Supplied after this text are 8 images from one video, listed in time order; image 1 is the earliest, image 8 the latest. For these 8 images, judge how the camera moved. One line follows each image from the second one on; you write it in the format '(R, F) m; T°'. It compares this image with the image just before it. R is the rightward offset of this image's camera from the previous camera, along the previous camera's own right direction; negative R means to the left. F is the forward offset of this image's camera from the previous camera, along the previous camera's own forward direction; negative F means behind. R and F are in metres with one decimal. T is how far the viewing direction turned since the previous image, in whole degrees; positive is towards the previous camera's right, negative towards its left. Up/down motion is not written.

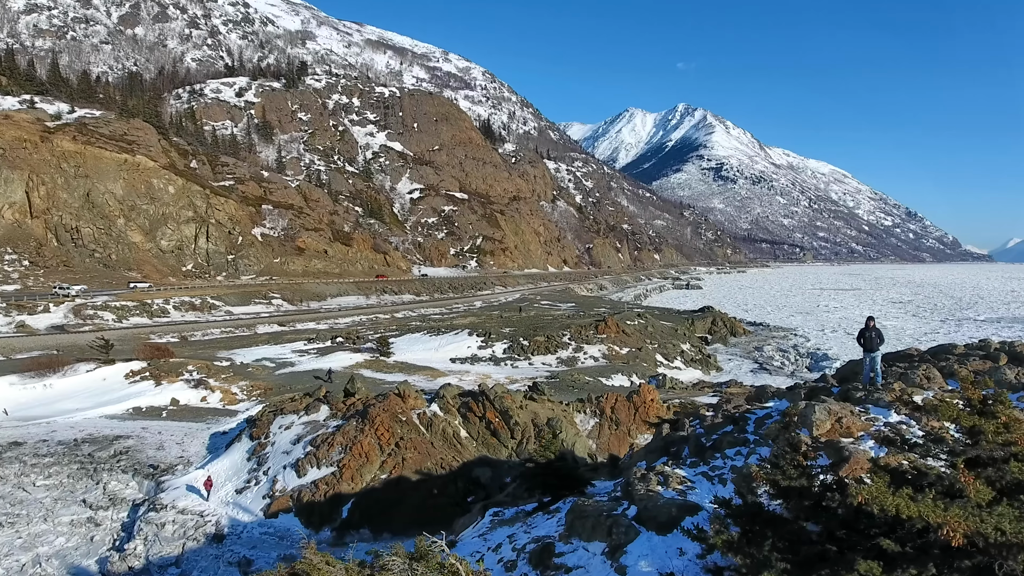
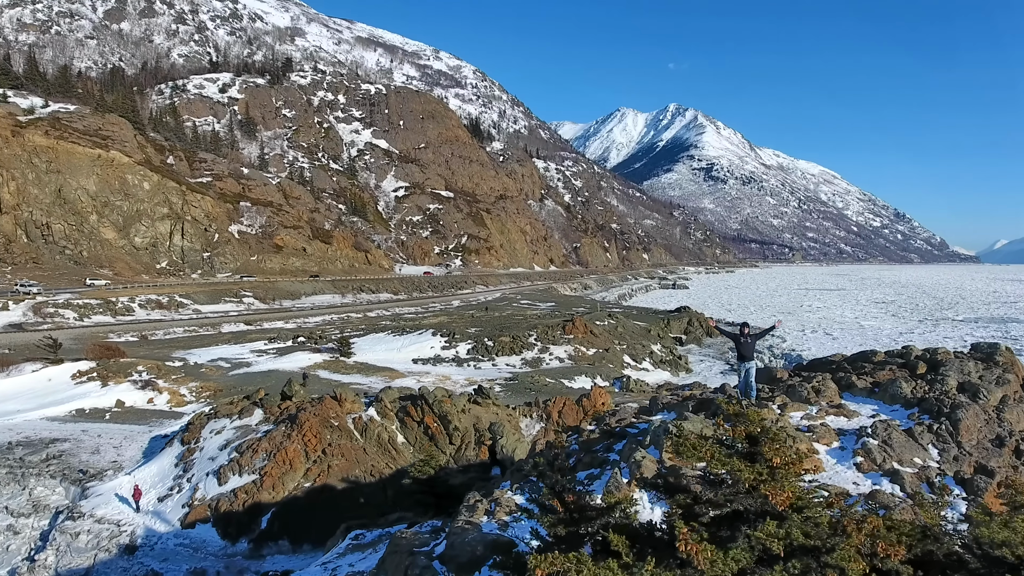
(+1.2, +0.5) m; +1°
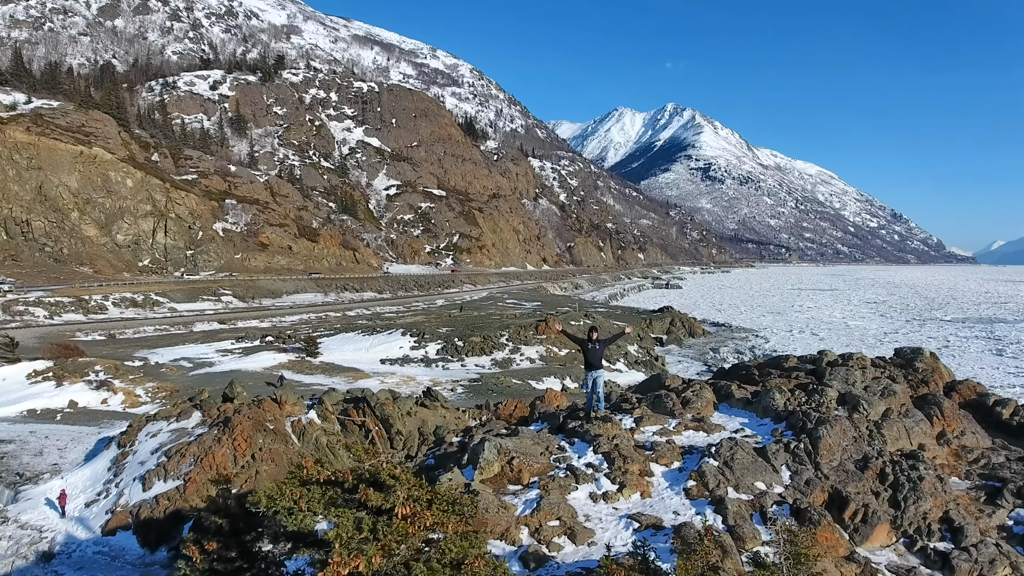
(+1.1, +0.4) m; 0°
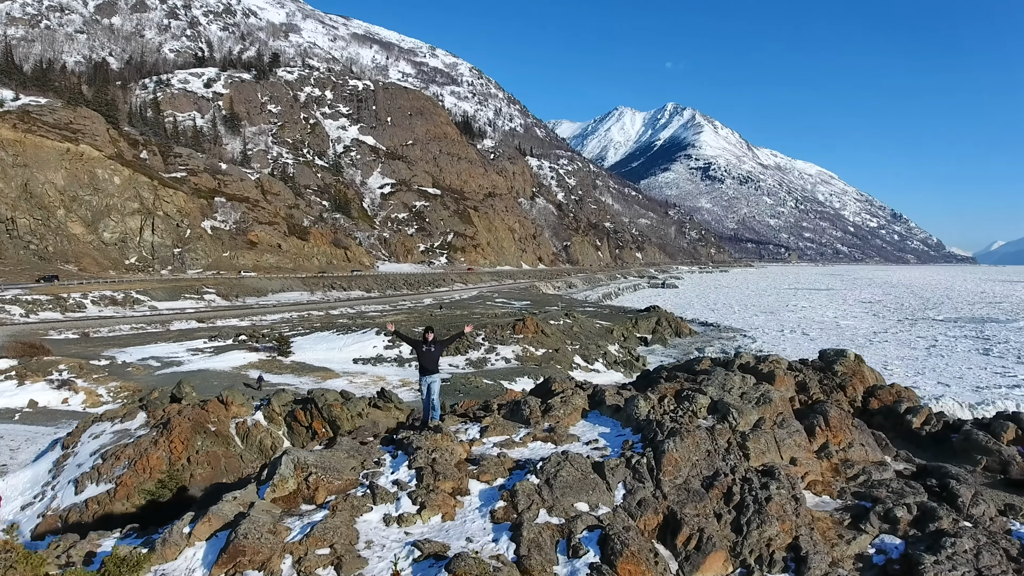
(+1.0, +0.4) m; 0°
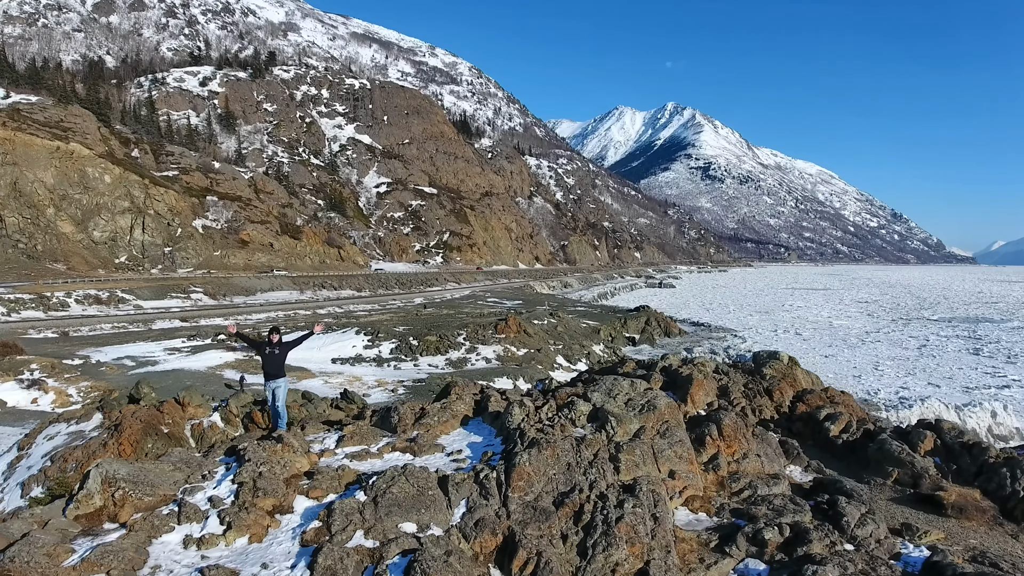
(+0.8, +0.3) m; 0°
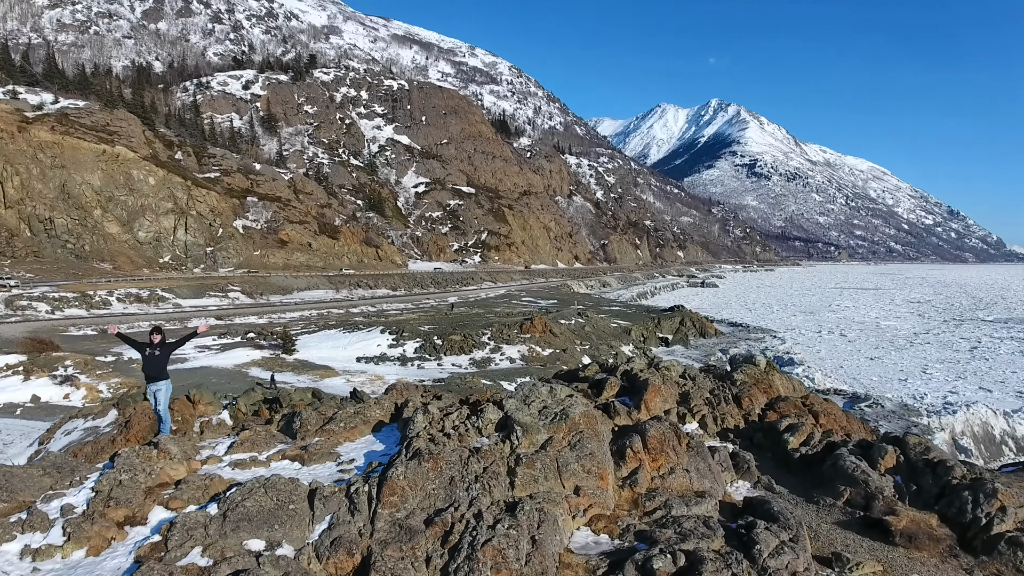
(+0.7, +0.3) m; -4°
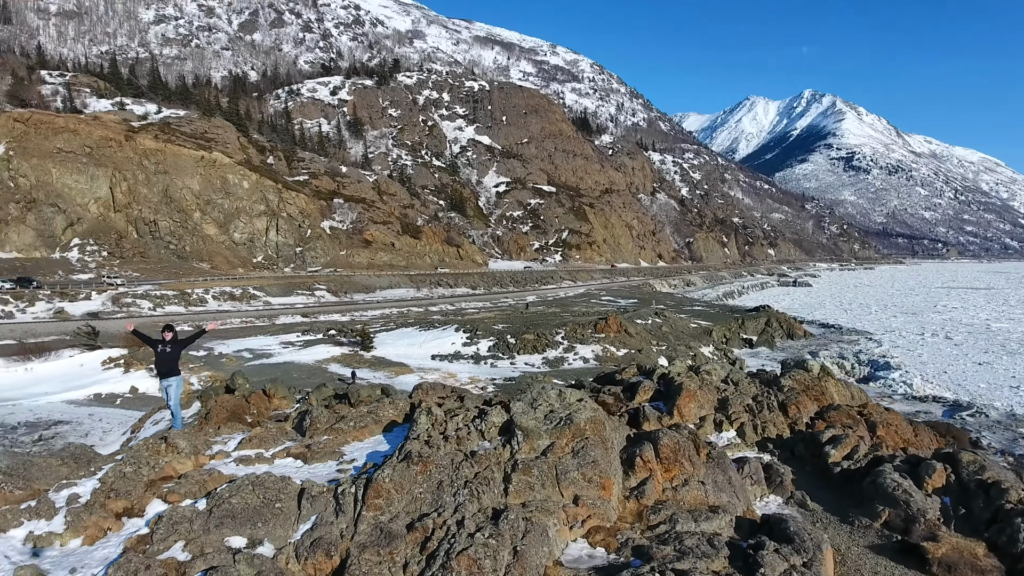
(+0.3, +0.3) m; -9°
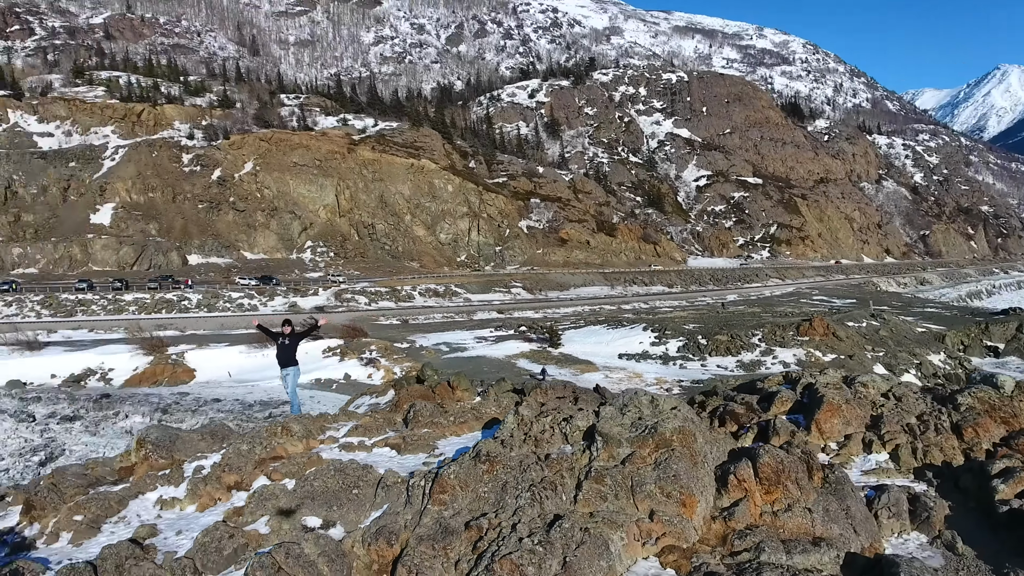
(+0.3, +0.3) m; -17°
